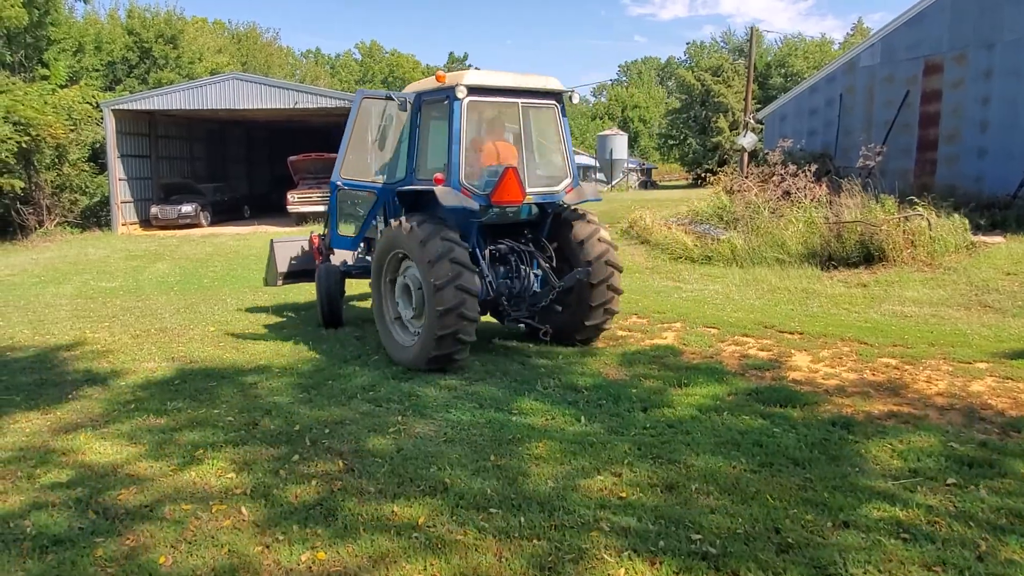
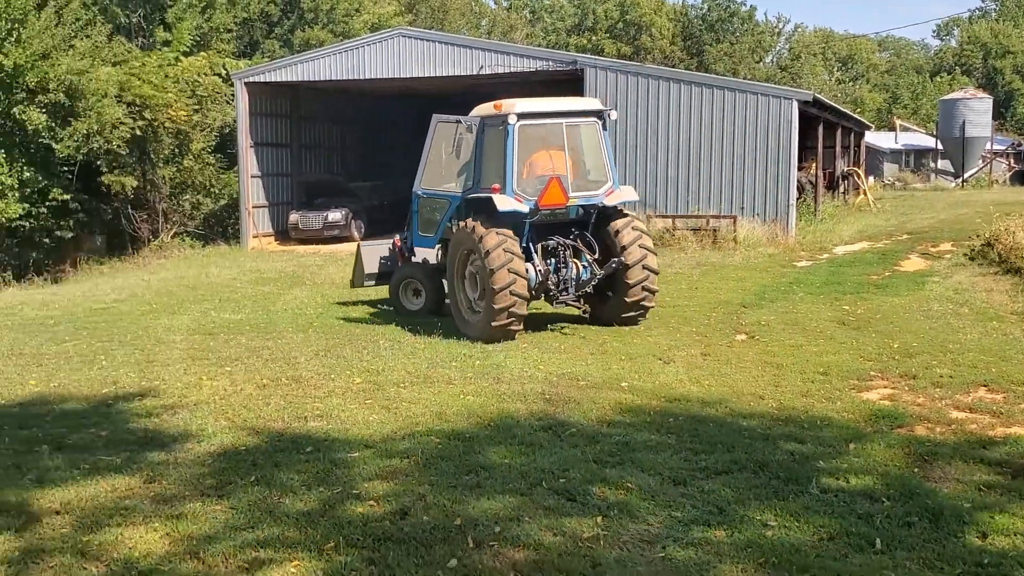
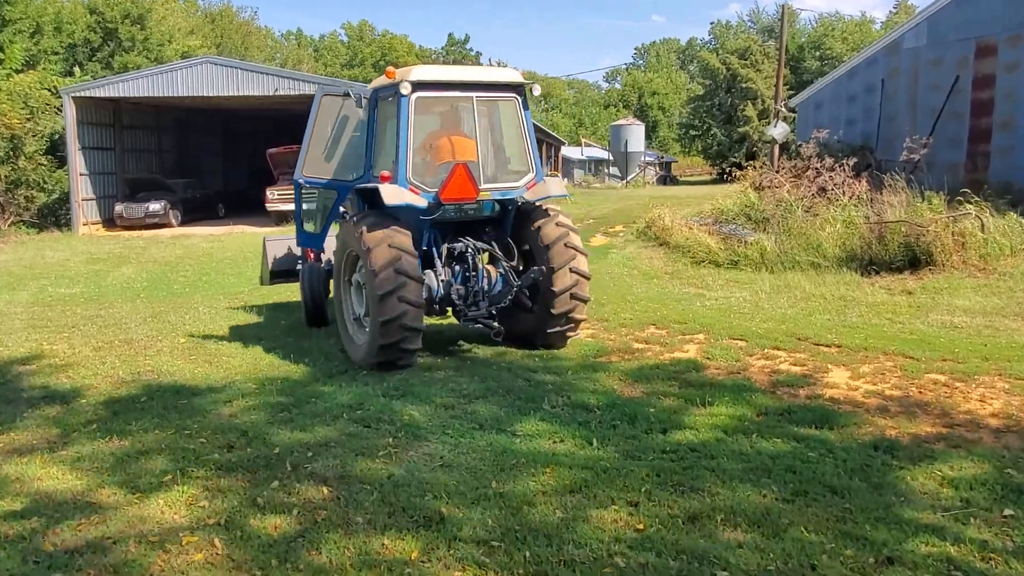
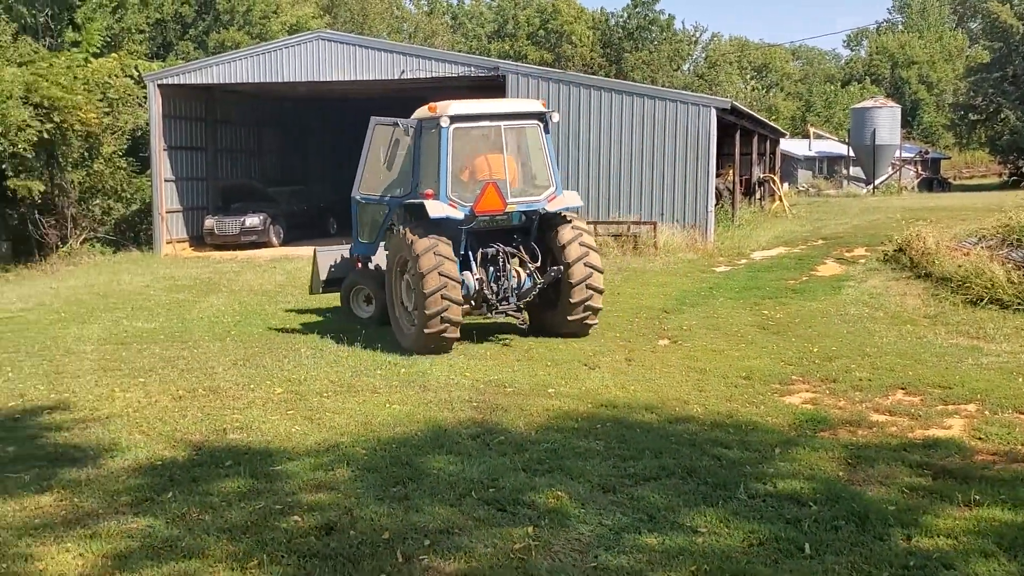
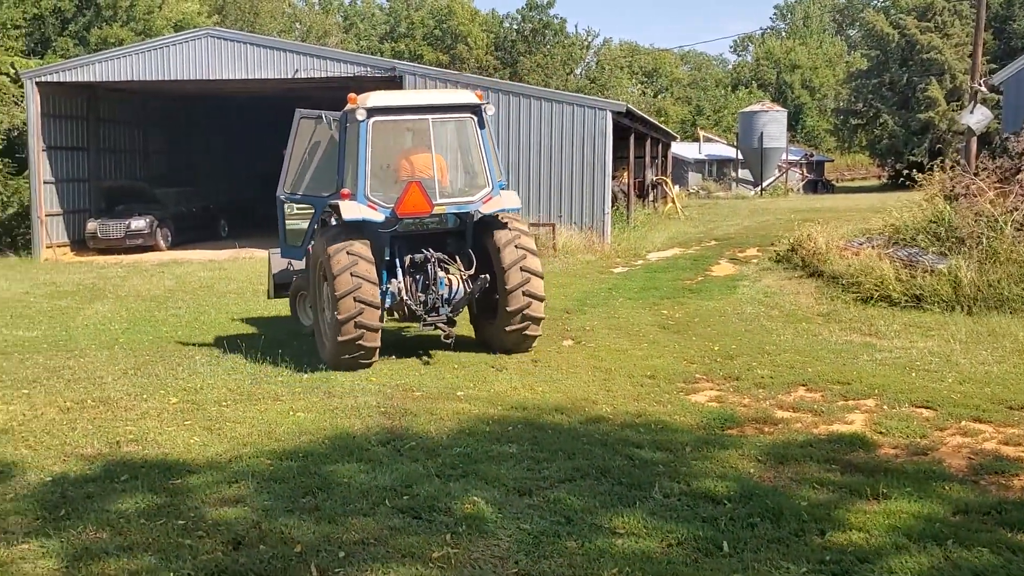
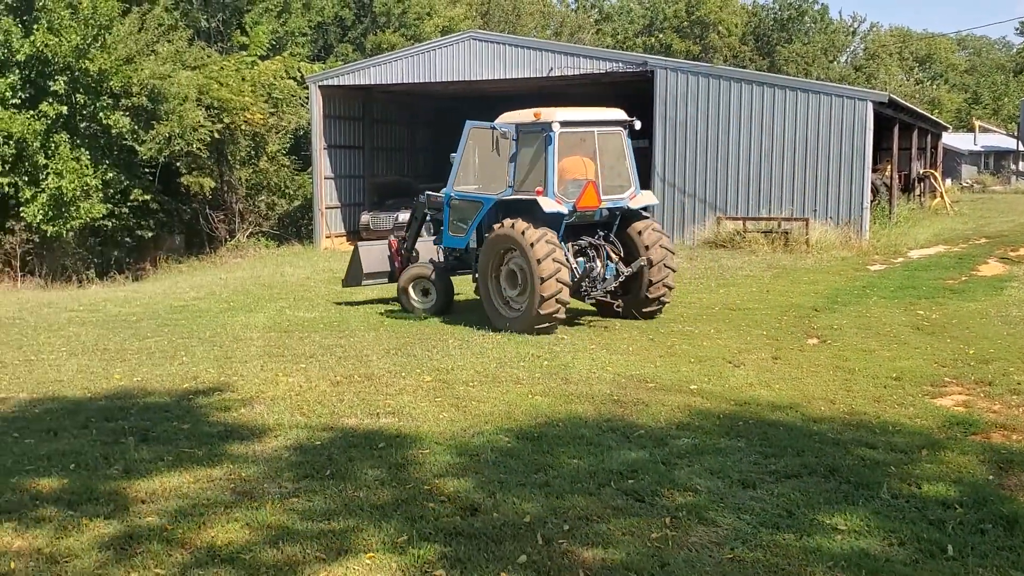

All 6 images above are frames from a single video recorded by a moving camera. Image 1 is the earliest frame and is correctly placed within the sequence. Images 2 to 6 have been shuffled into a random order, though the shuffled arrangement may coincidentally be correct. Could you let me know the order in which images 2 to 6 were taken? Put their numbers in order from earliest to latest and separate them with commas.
3, 5, 4, 2, 6
